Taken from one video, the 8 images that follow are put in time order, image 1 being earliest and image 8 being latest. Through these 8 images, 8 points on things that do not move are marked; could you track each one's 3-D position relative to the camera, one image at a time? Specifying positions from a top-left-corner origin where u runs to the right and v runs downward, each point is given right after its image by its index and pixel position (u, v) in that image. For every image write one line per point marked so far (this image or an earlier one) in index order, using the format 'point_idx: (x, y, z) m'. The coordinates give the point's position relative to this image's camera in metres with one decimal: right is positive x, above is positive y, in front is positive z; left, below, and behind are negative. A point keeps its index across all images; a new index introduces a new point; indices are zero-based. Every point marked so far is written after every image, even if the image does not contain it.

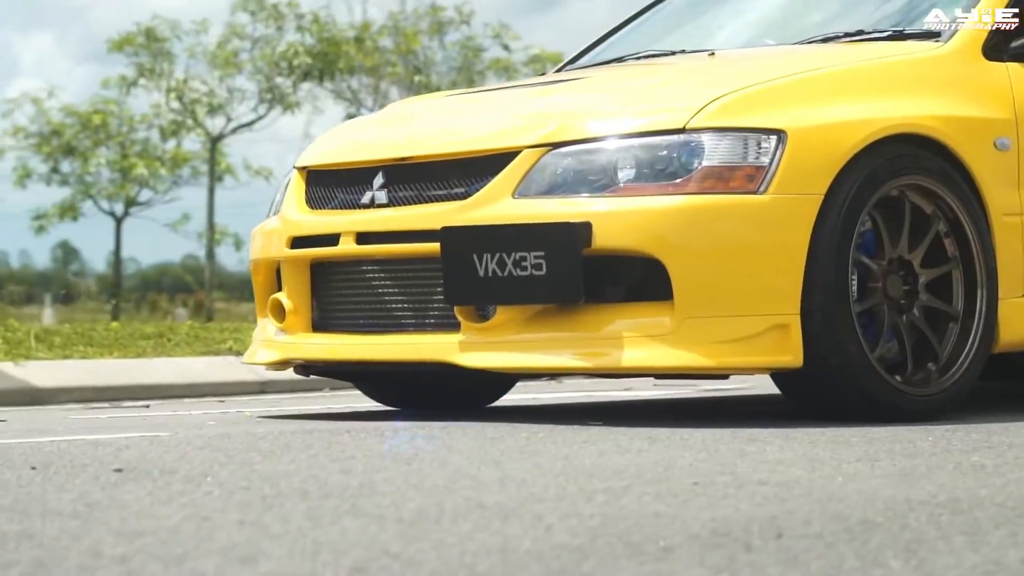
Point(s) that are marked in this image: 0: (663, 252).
0: (+0.4, +0.1, +5.3) m
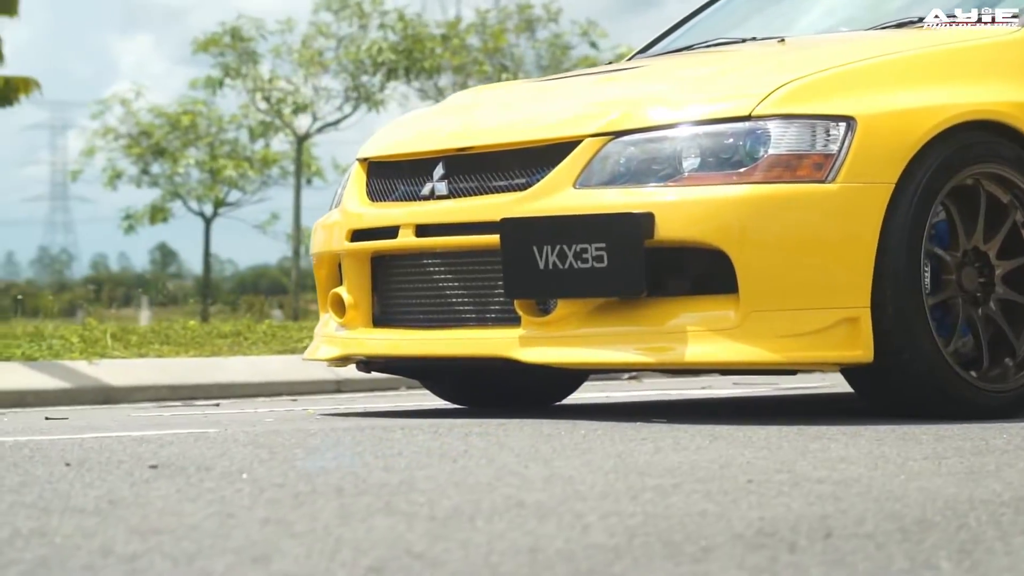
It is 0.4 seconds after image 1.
0: (+0.5, +0.1, +5.1) m
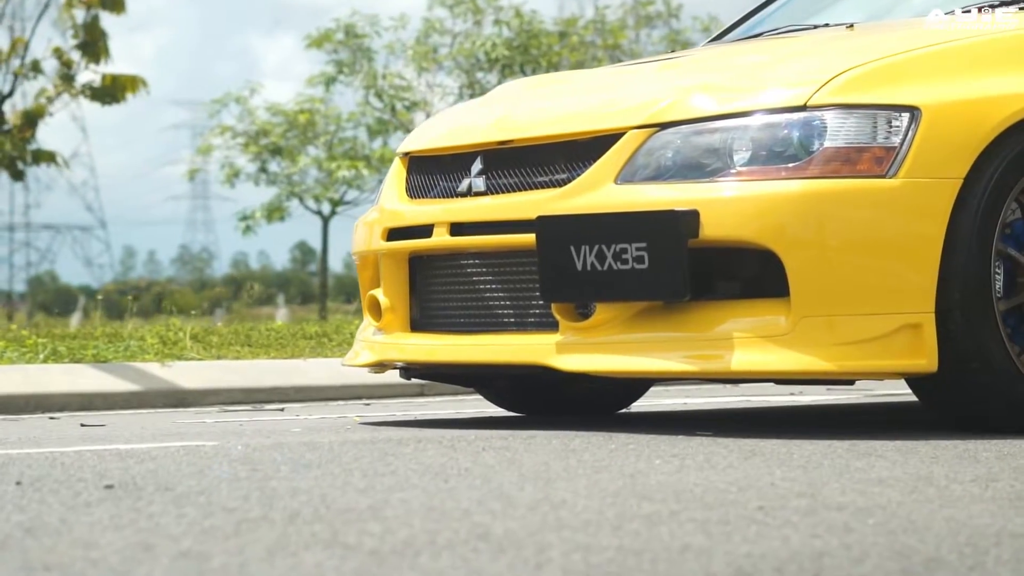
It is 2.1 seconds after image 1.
0: (+0.5, +0.1, +4.7) m
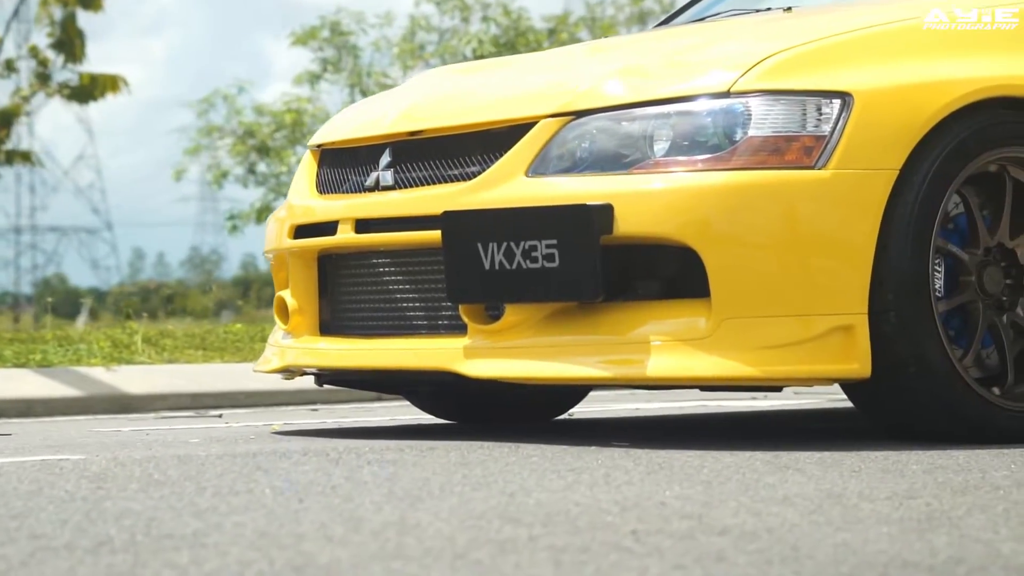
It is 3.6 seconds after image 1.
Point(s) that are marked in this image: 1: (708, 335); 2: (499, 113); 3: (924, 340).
0: (+0.4, +0.1, +4.4) m
1: (+0.4, -0.1, +4.4) m
2: (0.0, +0.4, +4.7) m
3: (+0.8, -0.1, +4.5) m
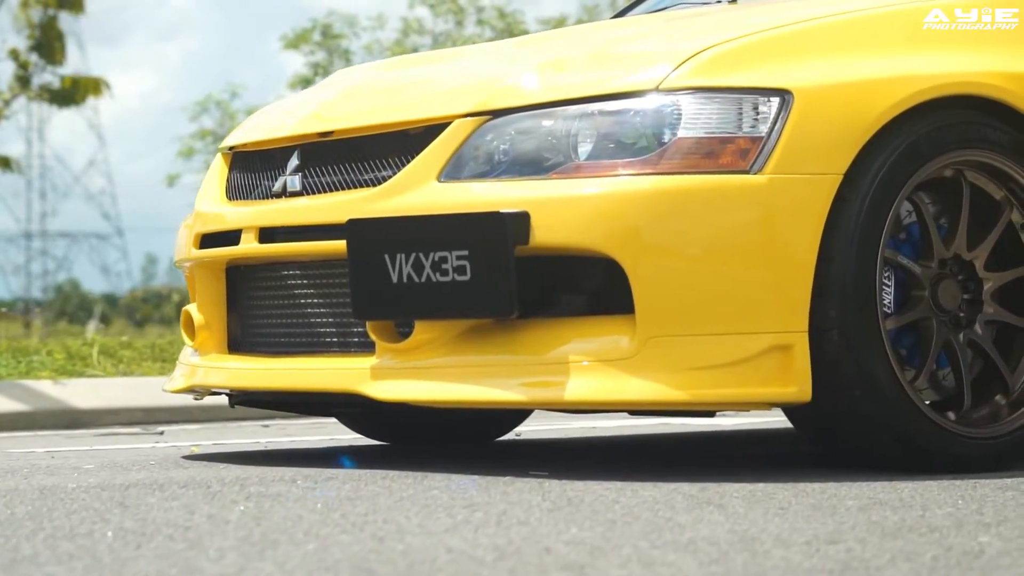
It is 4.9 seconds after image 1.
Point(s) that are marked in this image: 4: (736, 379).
0: (+0.2, +0.1, +4.0) m
1: (+0.2, -0.1, +4.1) m
2: (-0.2, +0.3, +4.4) m
3: (+0.6, -0.1, +4.2) m
4: (+0.4, -0.2, +4.1) m
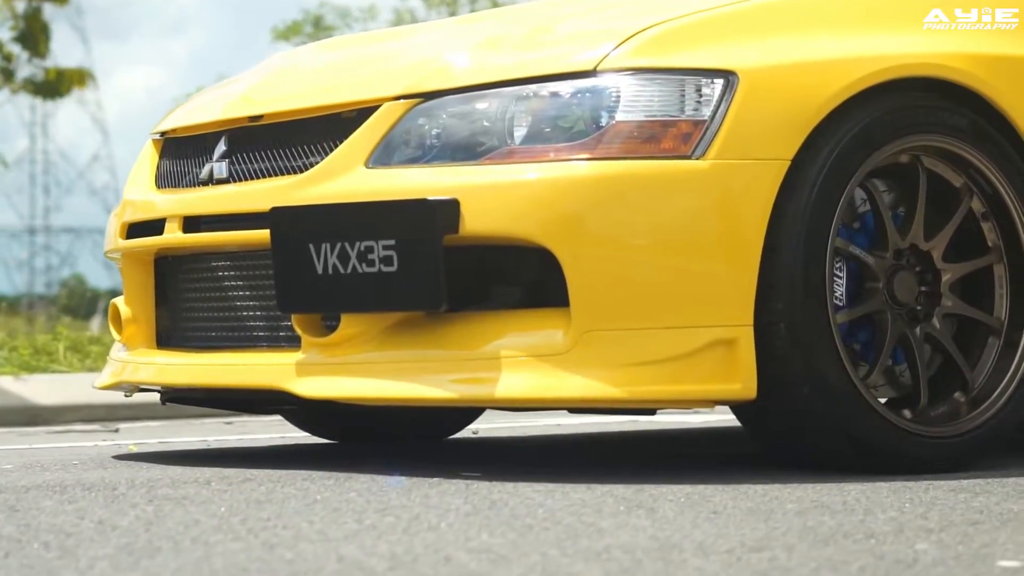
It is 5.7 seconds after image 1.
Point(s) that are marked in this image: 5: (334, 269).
0: (+0.1, +0.1, +3.8) m
1: (+0.1, -0.1, +3.9) m
2: (-0.3, +0.3, +4.2) m
3: (+0.5, -0.1, +3.9) m
4: (+0.3, -0.1, +3.9) m
5: (-0.3, 0.0, +4.0) m
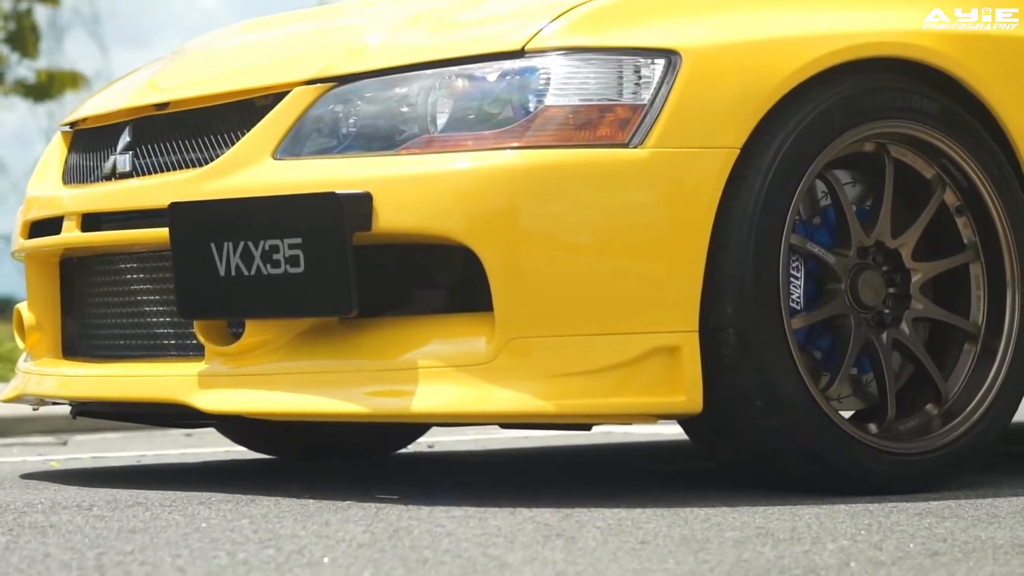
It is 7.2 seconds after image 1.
0: (0.0, +0.1, +3.4) m
1: (0.0, -0.1, +3.5) m
2: (-0.4, +0.3, +3.8) m
3: (+0.4, -0.1, +3.6) m
4: (+0.2, -0.1, +3.5) m
5: (-0.4, 0.0, +3.6) m
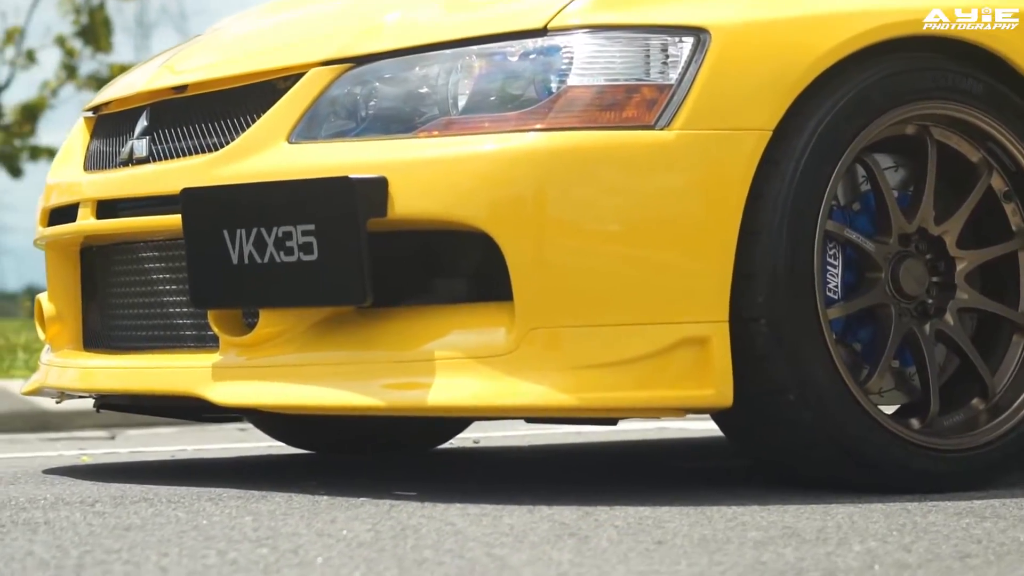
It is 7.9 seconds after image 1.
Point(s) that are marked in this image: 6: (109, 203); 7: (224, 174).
0: (0.0, +0.1, +3.3) m
1: (0.0, -0.1, +3.3) m
2: (-0.4, +0.4, +3.7) m
3: (+0.4, -0.1, +3.4) m
4: (+0.2, -0.1, +3.4) m
5: (-0.4, 0.0, +3.5) m
6: (-0.7, +0.1, +3.9) m
7: (-0.4, +0.2, +3.6) m
